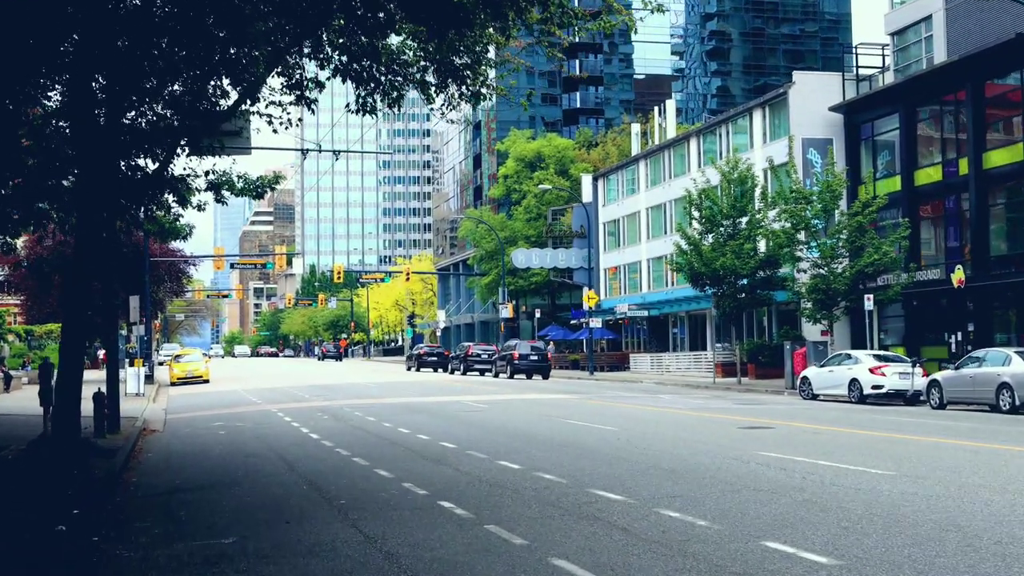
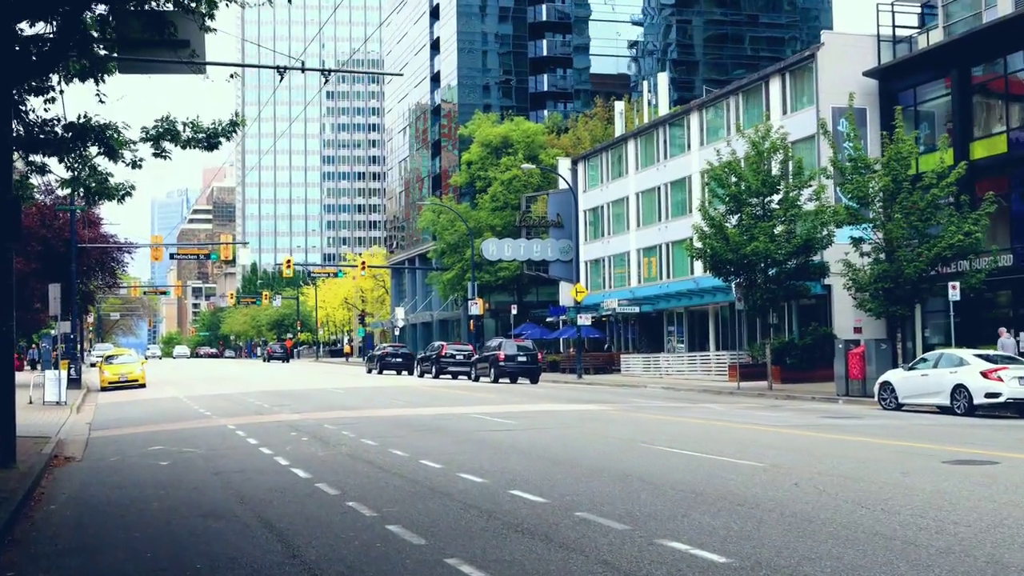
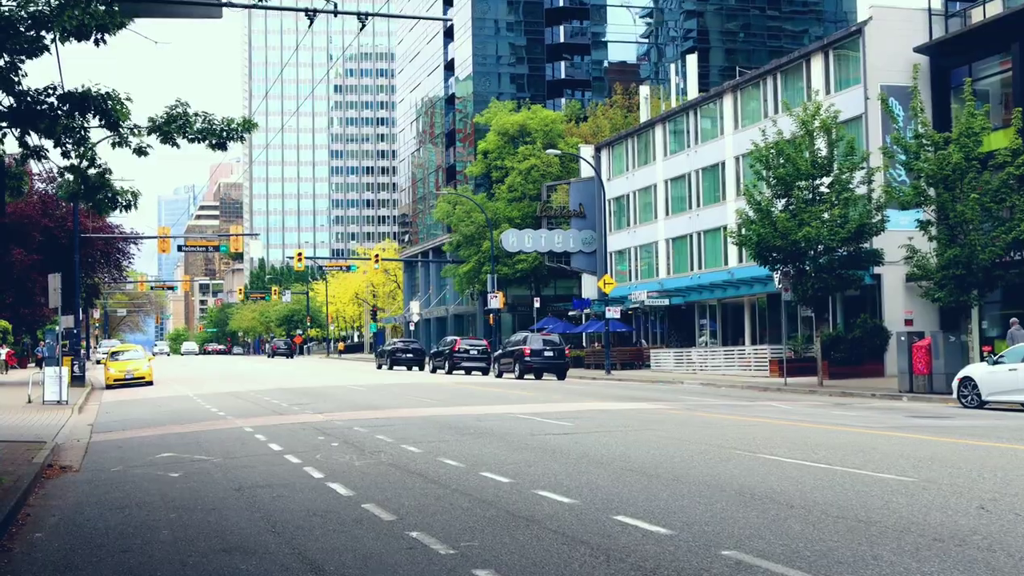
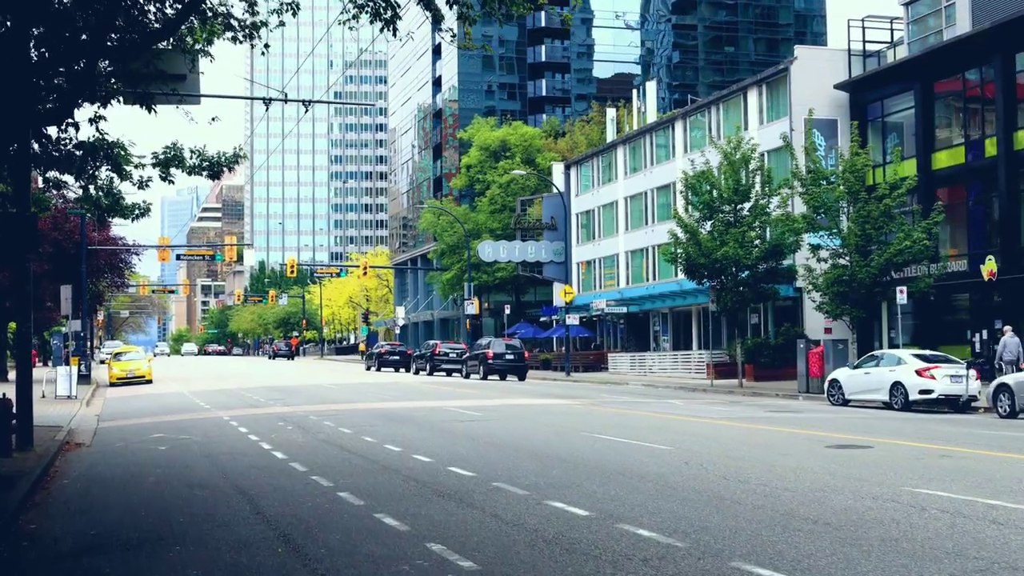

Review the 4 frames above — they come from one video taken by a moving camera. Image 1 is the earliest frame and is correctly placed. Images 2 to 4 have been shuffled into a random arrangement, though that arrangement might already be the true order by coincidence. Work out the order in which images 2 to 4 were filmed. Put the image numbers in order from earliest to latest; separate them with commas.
4, 2, 3
